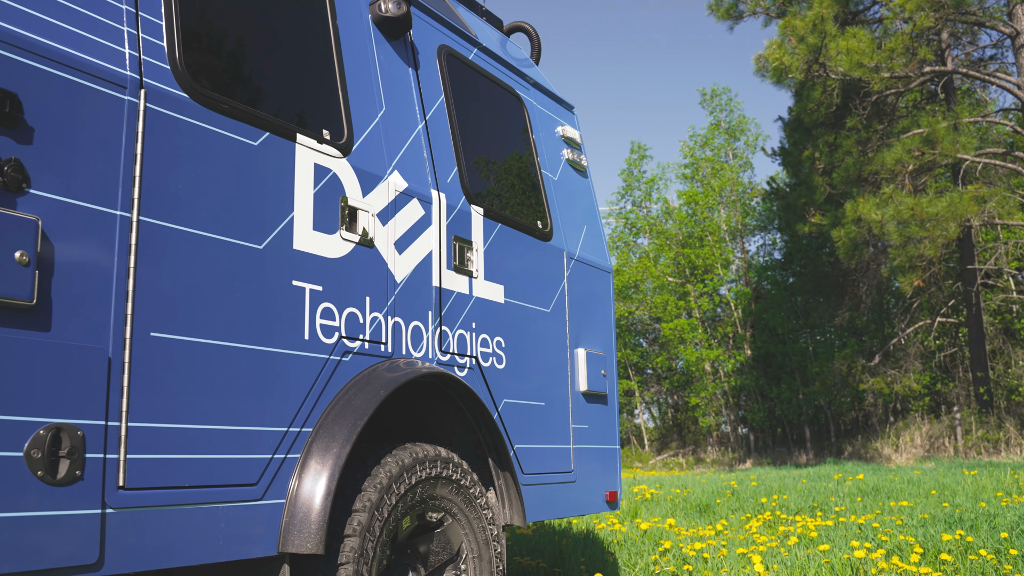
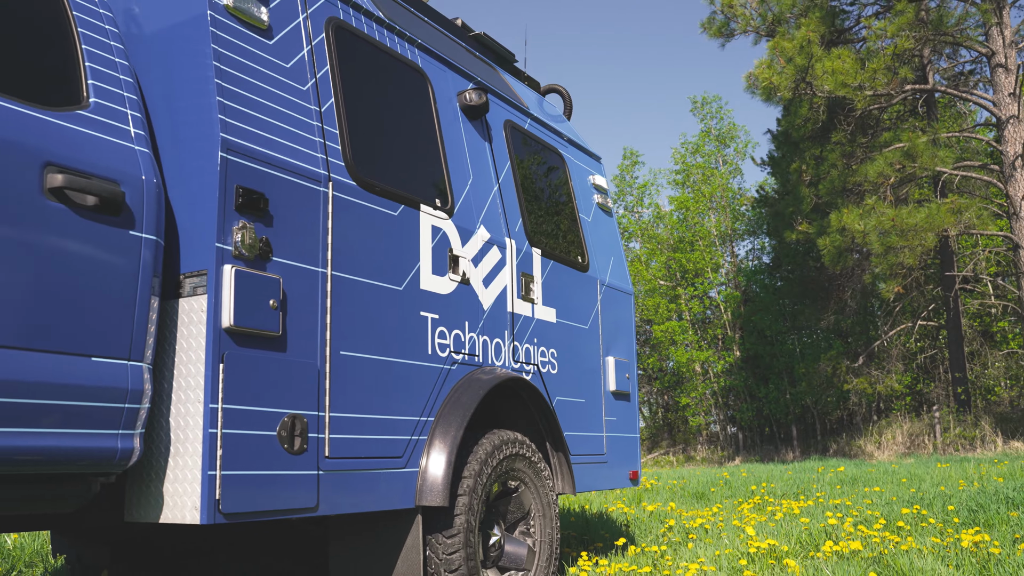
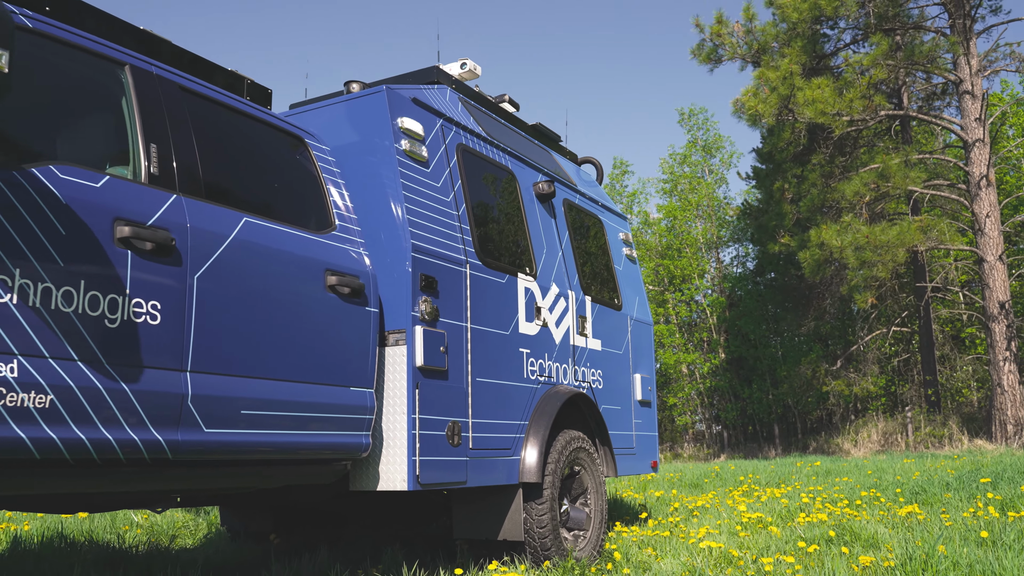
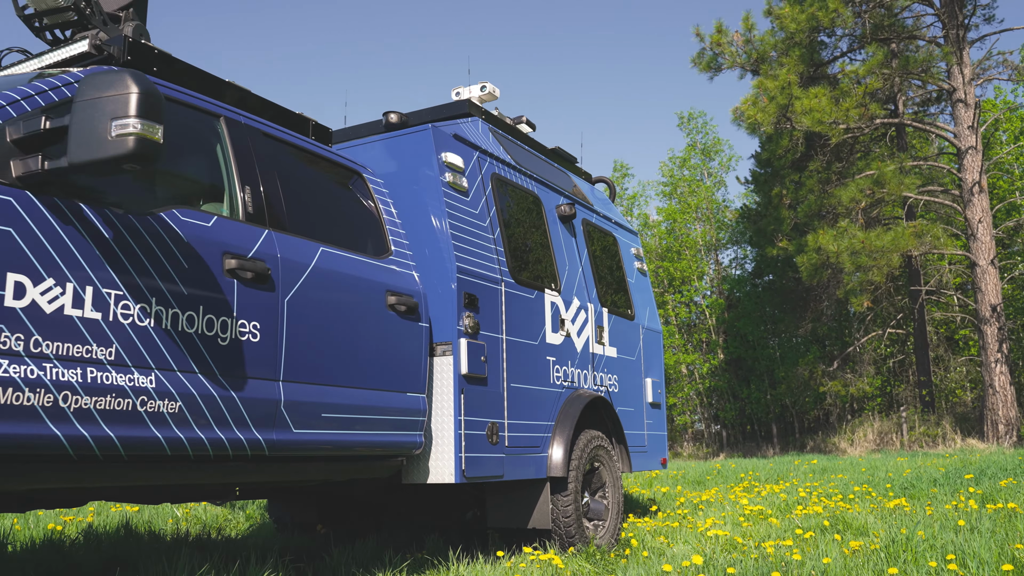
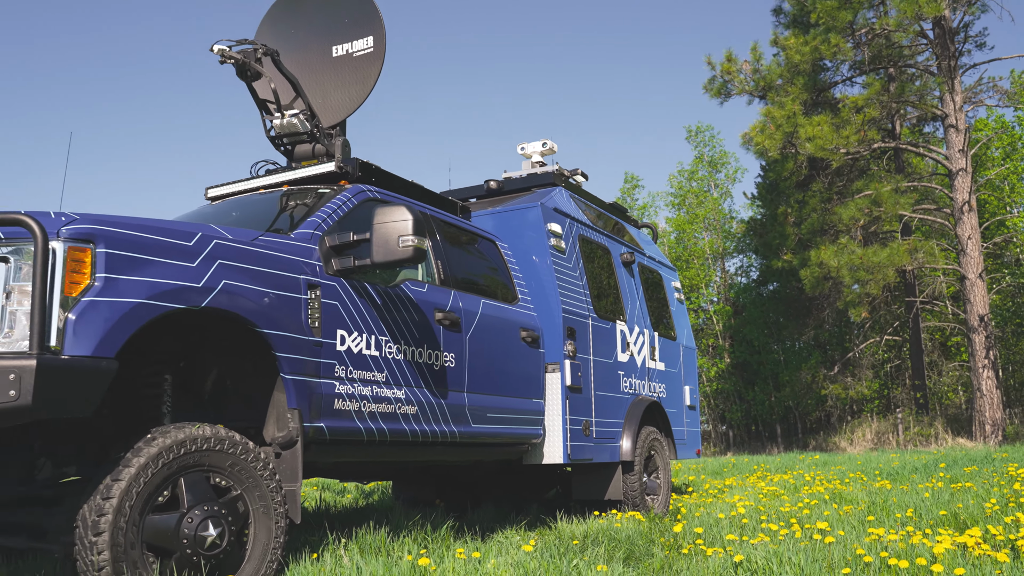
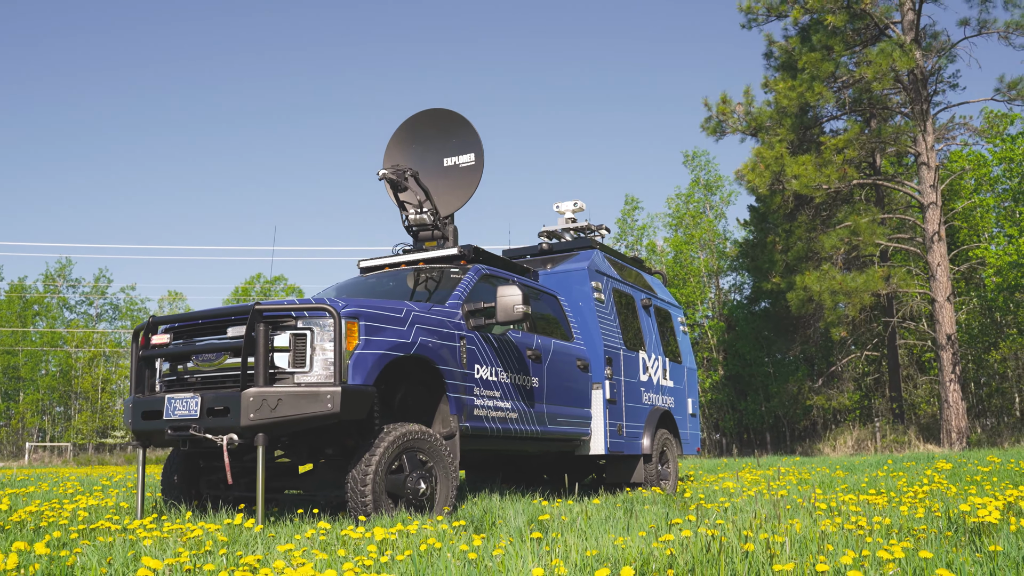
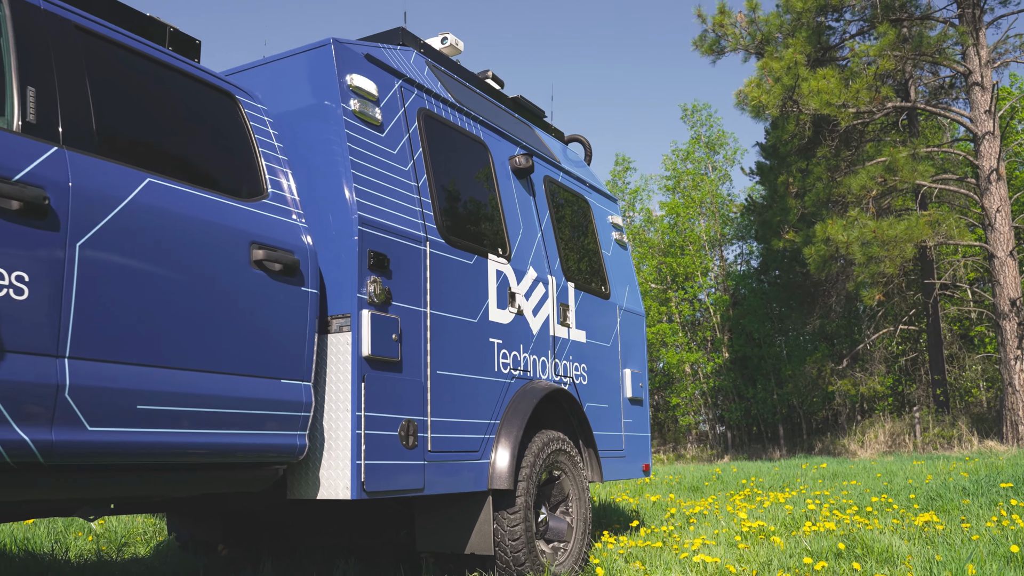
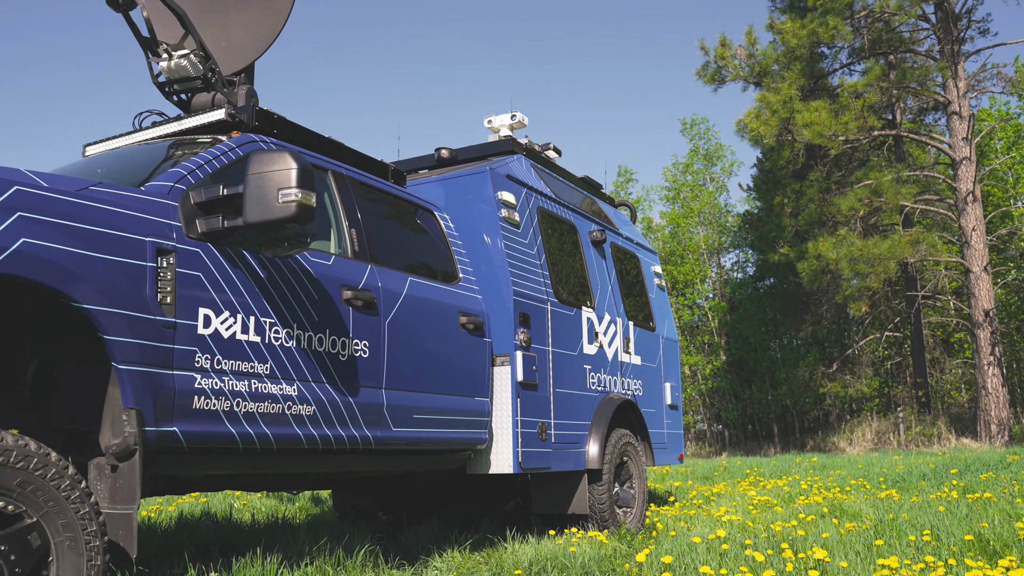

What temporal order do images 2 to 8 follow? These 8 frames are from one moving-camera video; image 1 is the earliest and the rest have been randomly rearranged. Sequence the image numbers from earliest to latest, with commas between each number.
2, 7, 3, 4, 8, 5, 6
